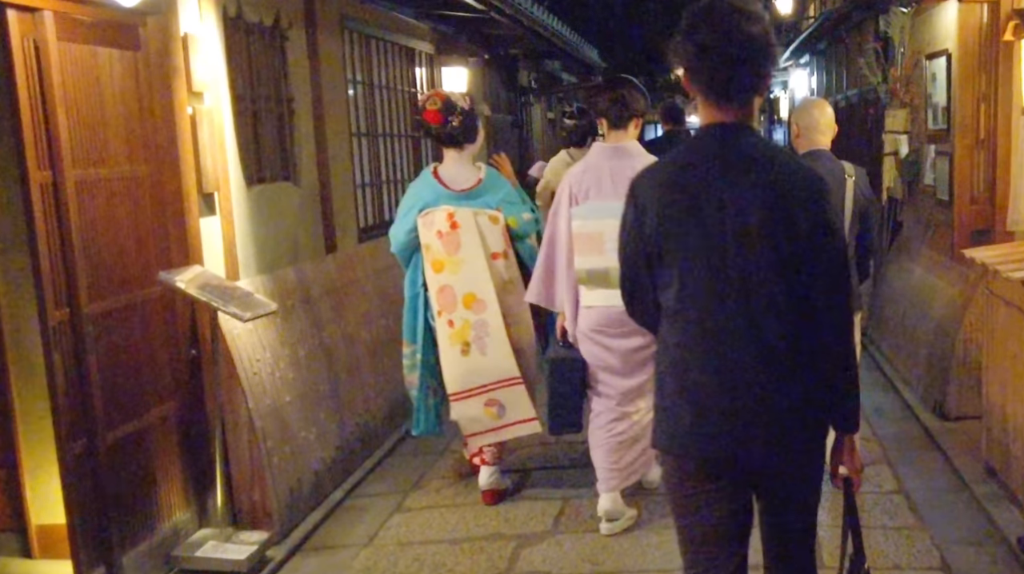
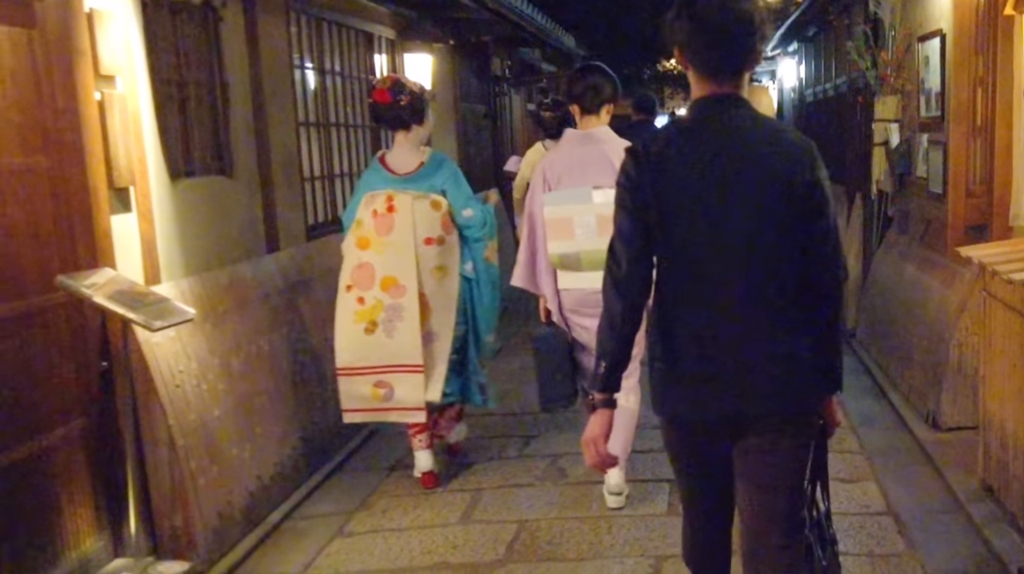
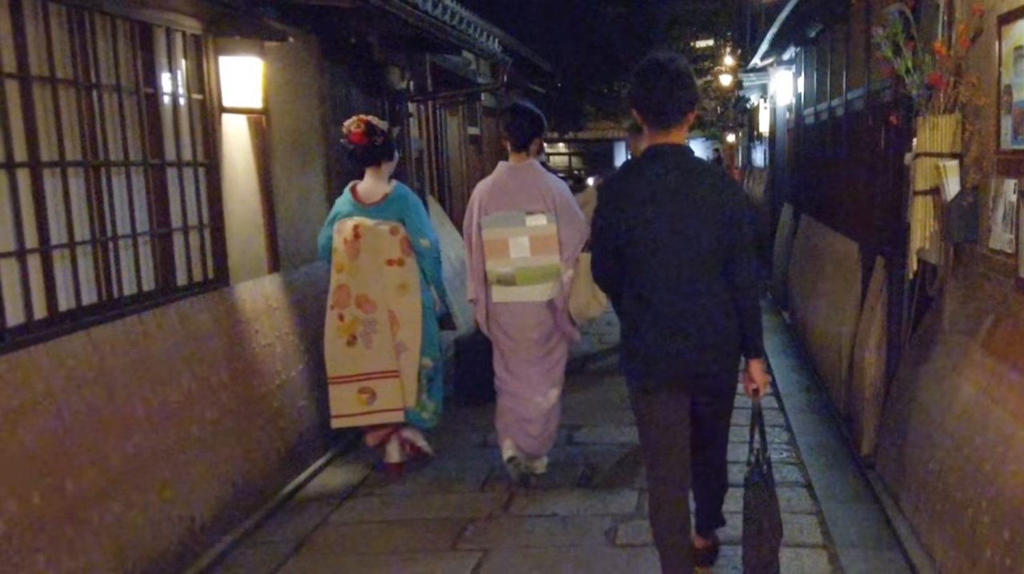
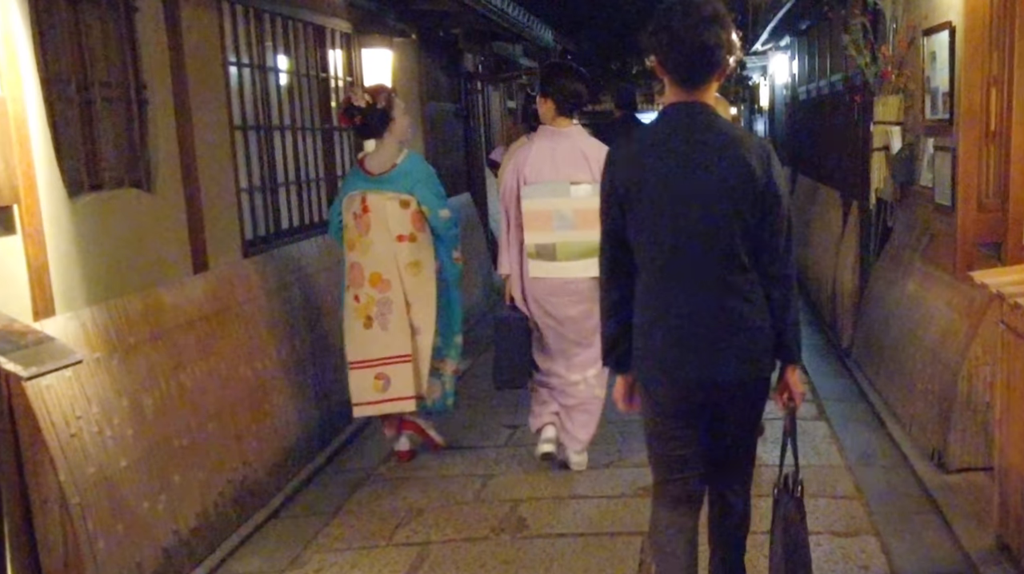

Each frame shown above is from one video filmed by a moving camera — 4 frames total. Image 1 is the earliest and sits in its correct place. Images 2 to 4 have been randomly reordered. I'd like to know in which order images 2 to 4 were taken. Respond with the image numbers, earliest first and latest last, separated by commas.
2, 4, 3
